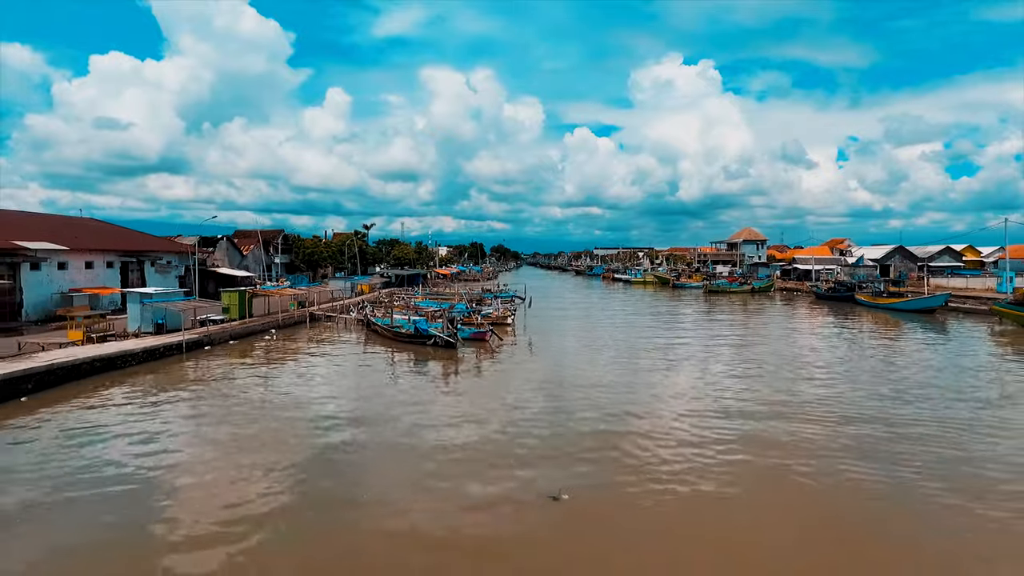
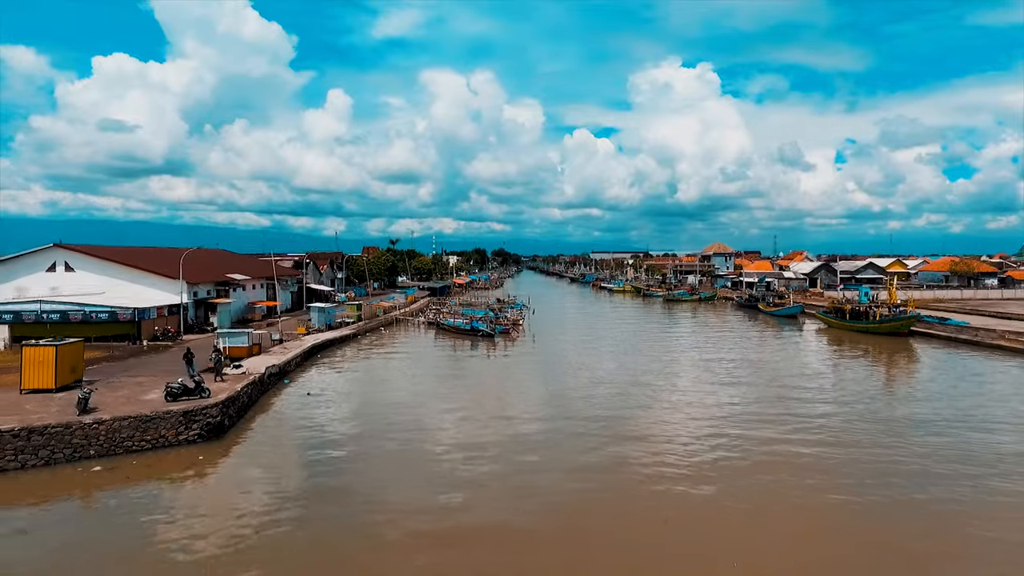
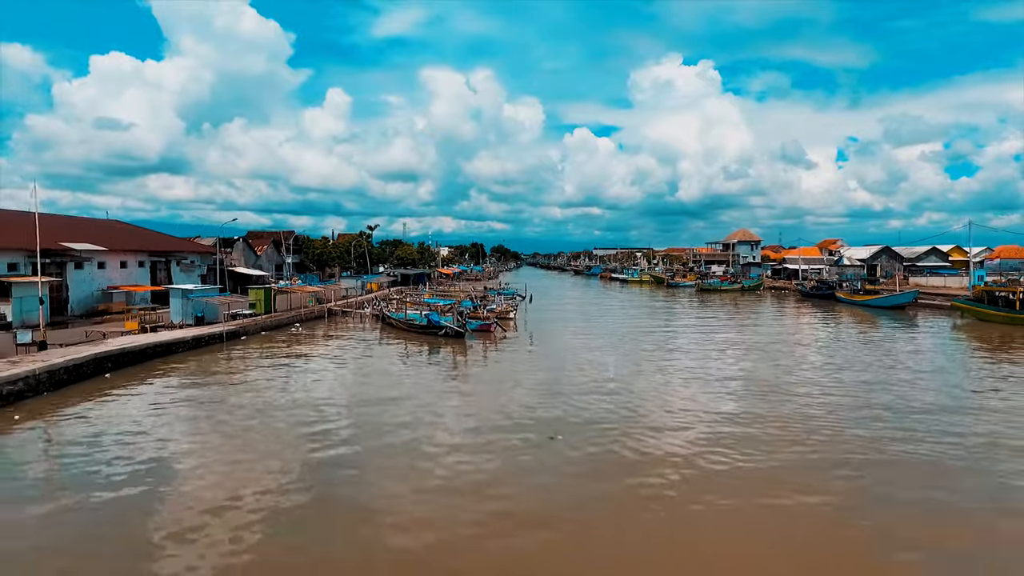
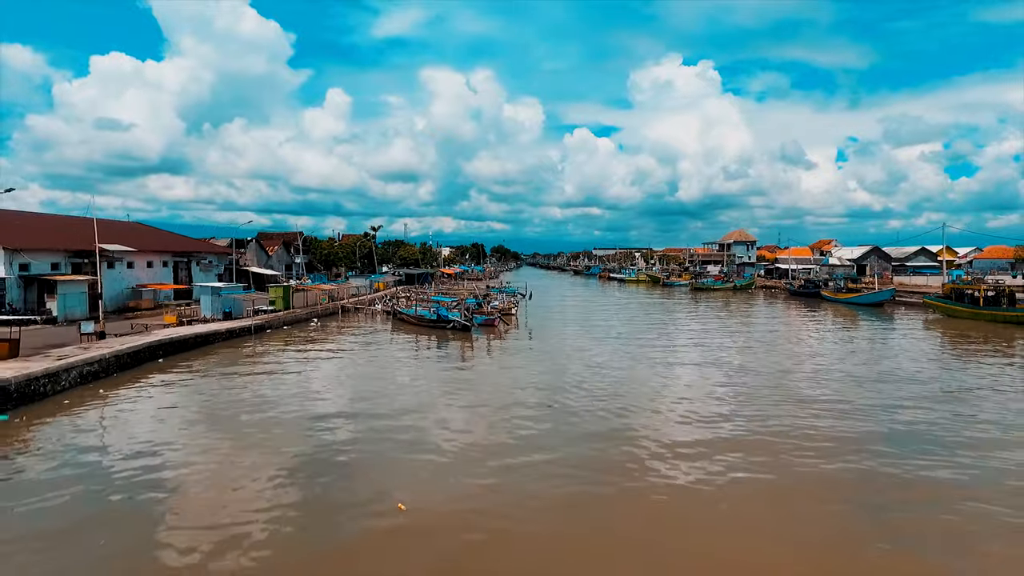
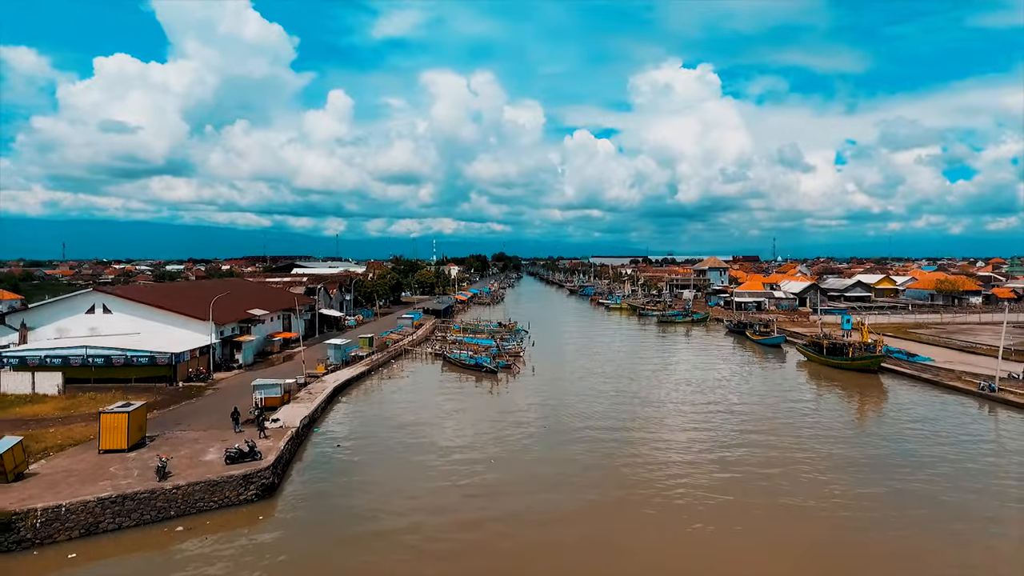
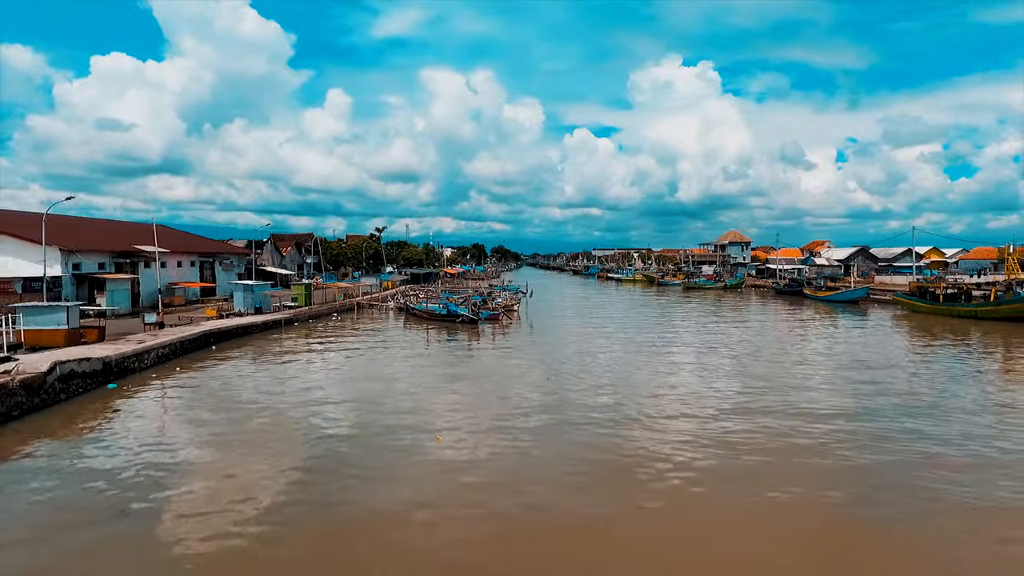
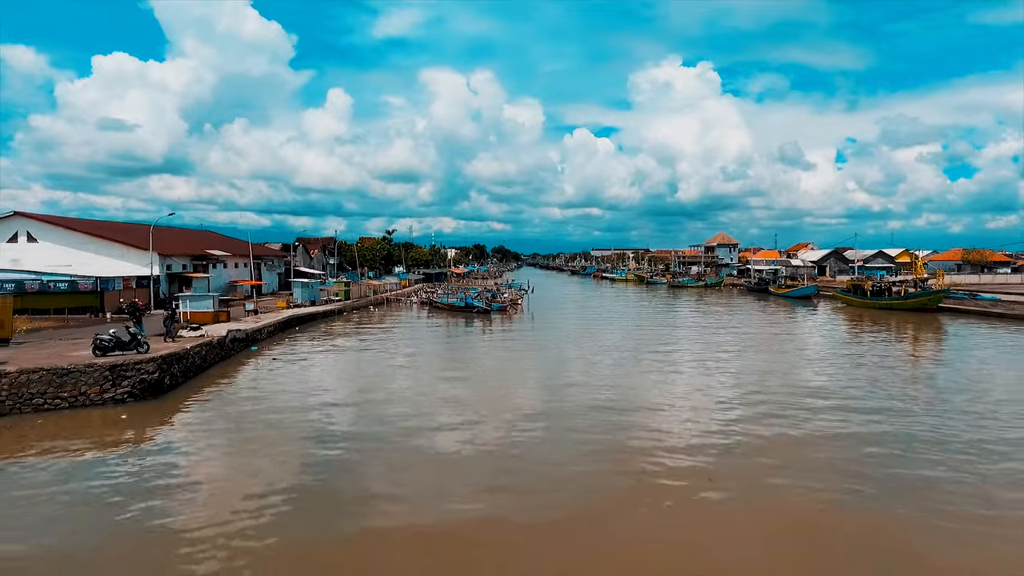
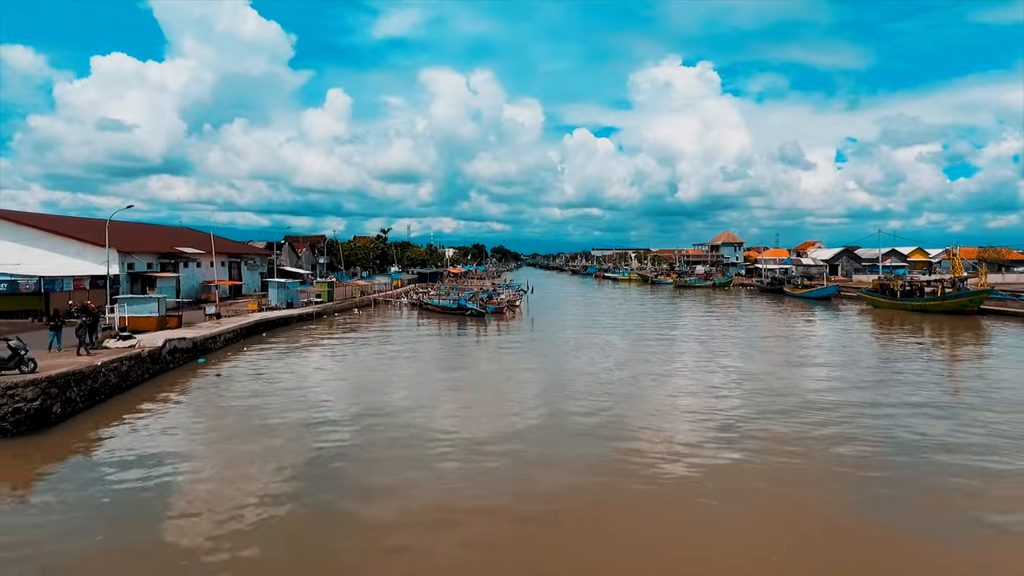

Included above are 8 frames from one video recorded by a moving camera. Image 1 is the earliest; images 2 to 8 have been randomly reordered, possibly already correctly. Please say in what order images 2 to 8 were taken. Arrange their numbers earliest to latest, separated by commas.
3, 4, 6, 8, 7, 2, 5
